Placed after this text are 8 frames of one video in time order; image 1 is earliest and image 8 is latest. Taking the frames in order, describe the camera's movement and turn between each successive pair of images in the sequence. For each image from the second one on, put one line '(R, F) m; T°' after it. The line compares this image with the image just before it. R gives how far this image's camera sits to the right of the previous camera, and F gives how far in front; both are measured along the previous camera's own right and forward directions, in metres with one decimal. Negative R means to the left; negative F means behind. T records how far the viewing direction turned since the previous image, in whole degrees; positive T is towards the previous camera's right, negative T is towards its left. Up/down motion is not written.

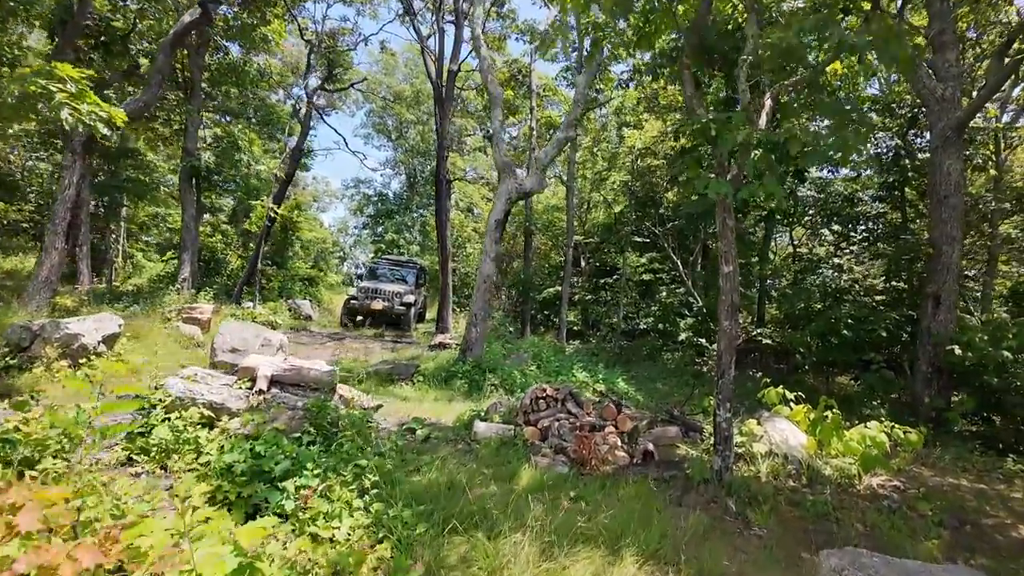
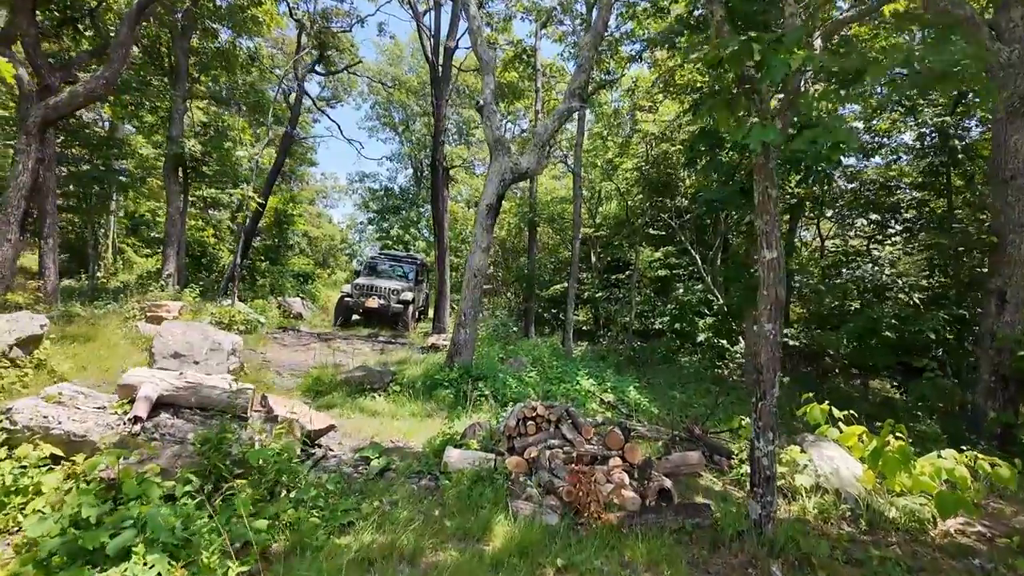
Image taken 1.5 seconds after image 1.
(+0.2, +1.0) m; -1°
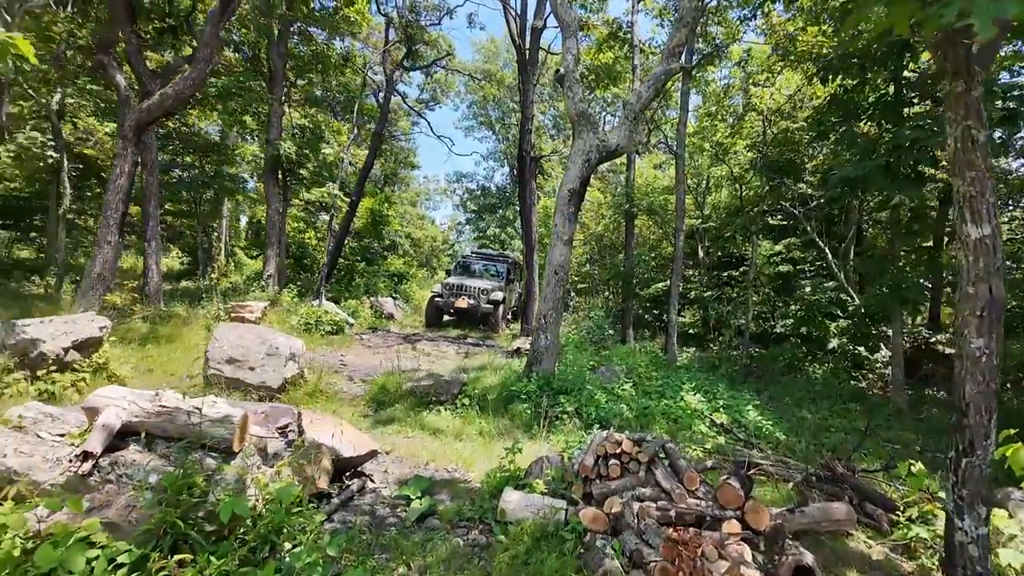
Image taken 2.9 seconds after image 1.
(+0.1, +0.9) m; -10°
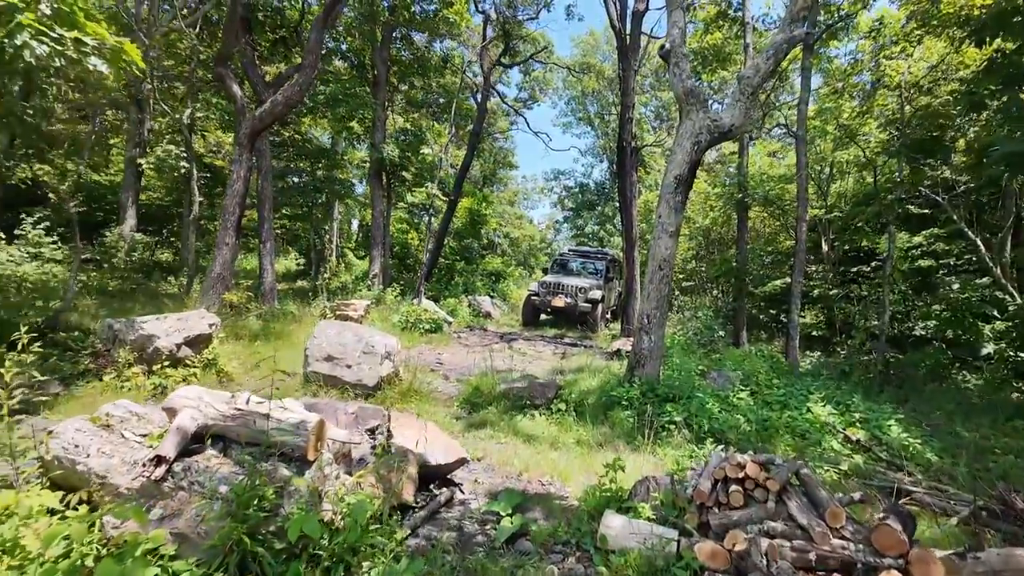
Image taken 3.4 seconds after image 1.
(0.0, +0.3) m; -10°
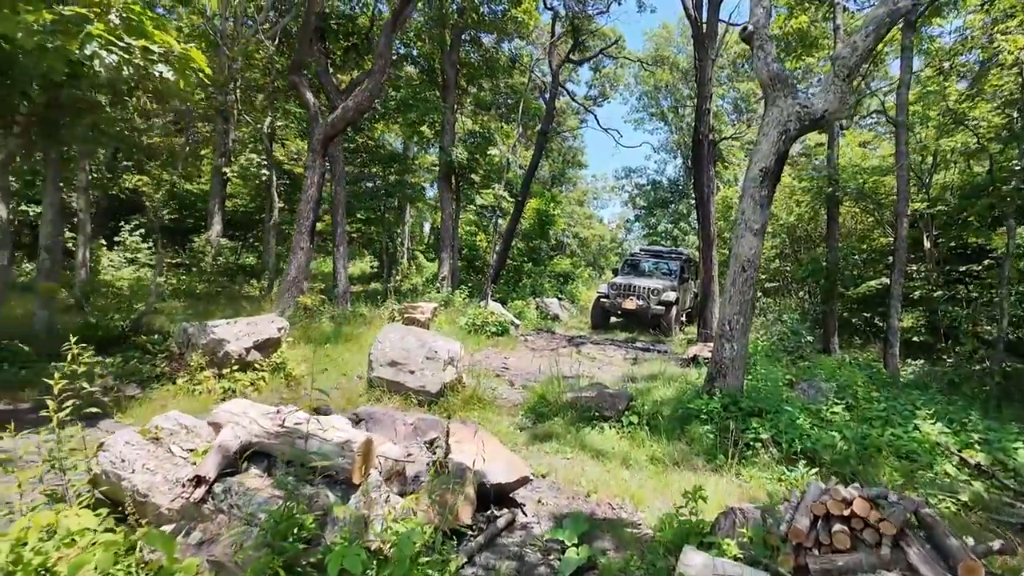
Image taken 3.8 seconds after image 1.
(0.0, +0.3) m; -7°
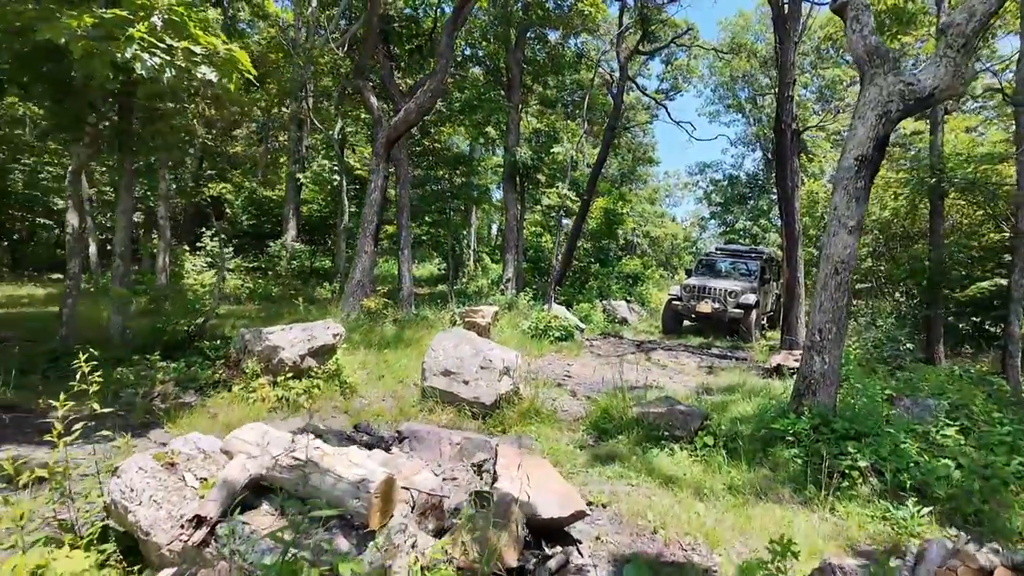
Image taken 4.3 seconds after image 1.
(+0.1, +0.3) m; -7°
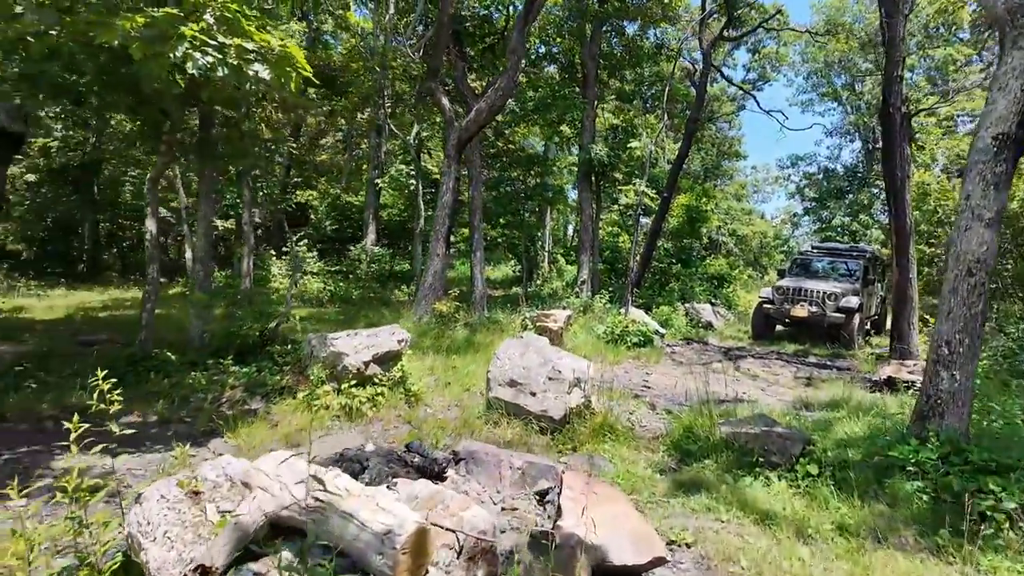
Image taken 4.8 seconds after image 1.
(+0.1, +0.3) m; -8°
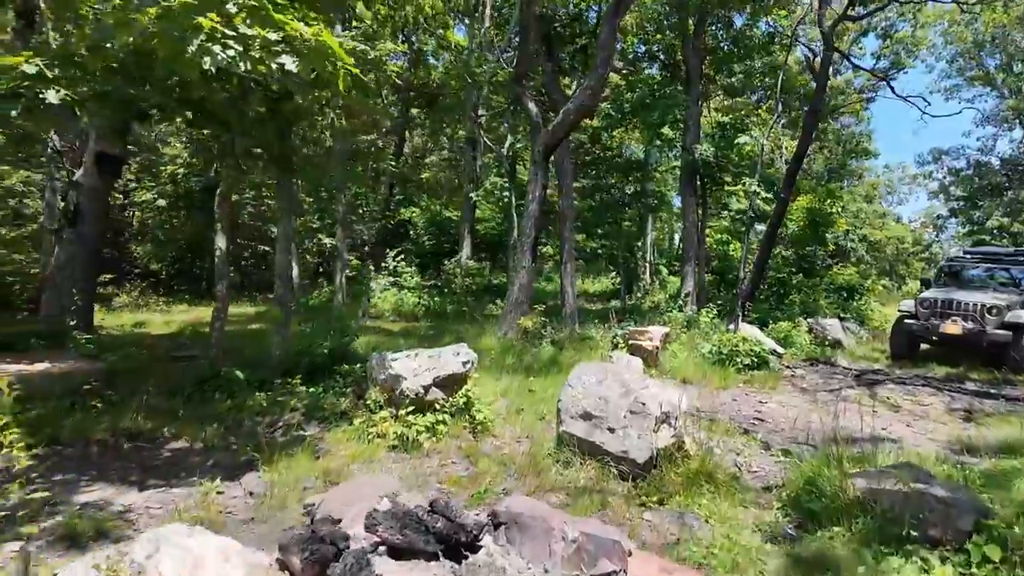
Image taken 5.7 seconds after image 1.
(+0.2, +0.6) m; -10°
